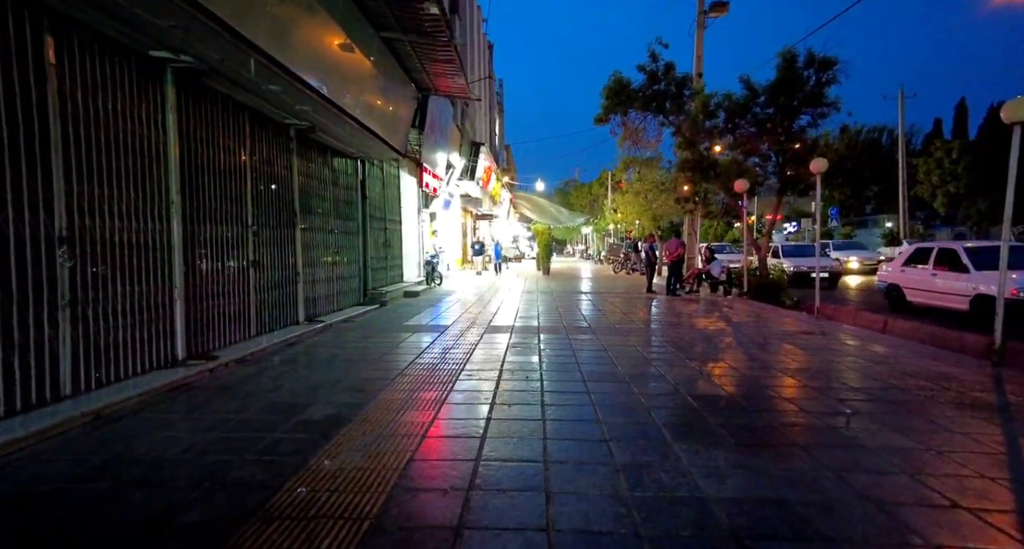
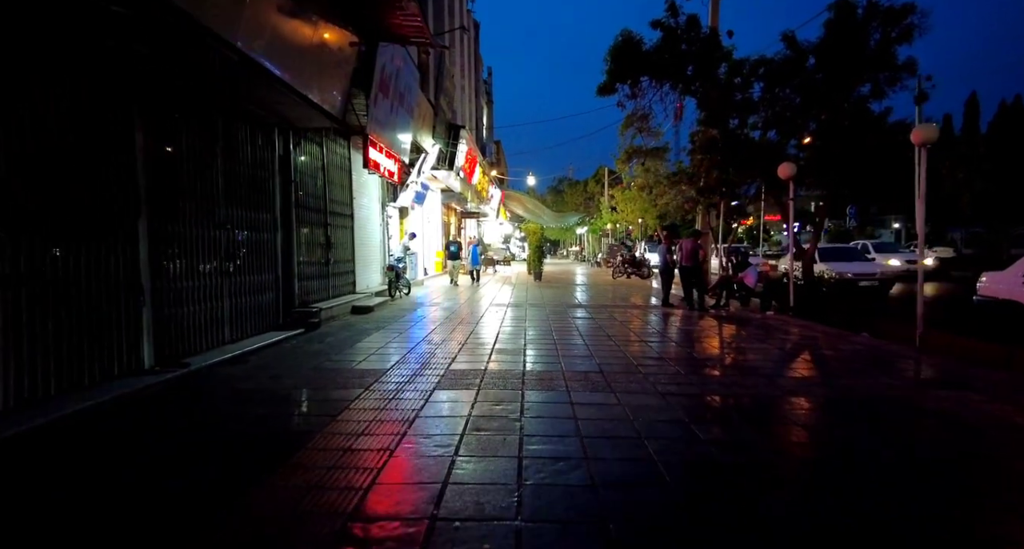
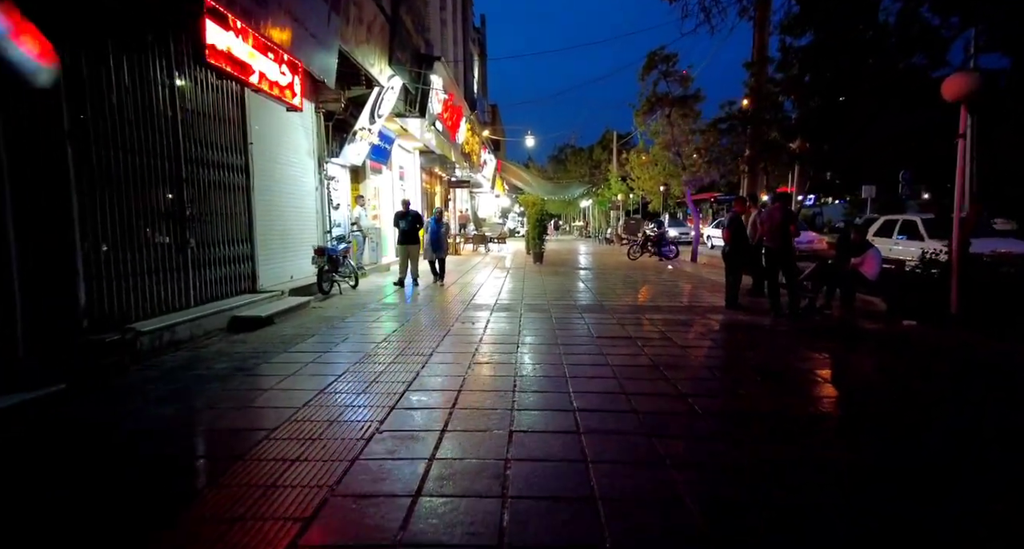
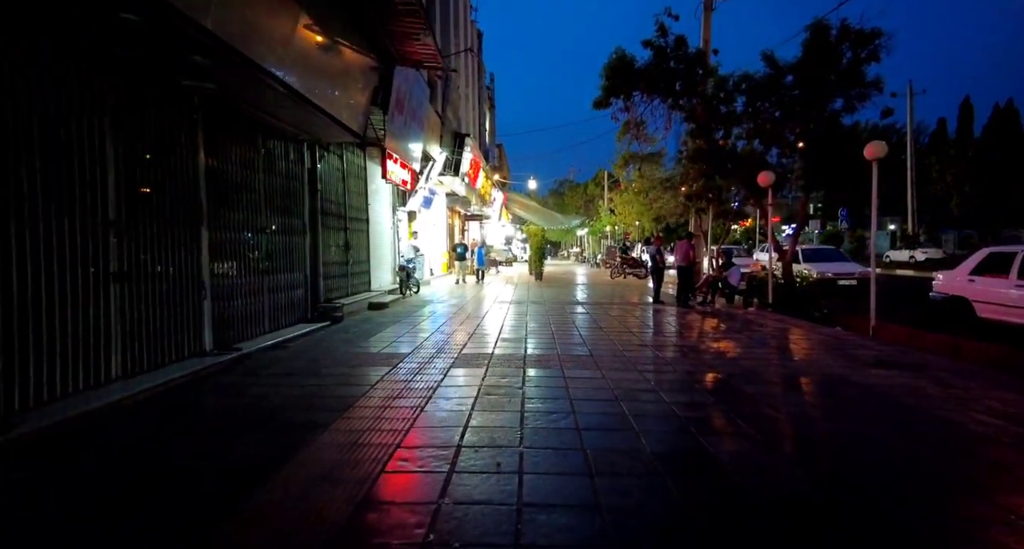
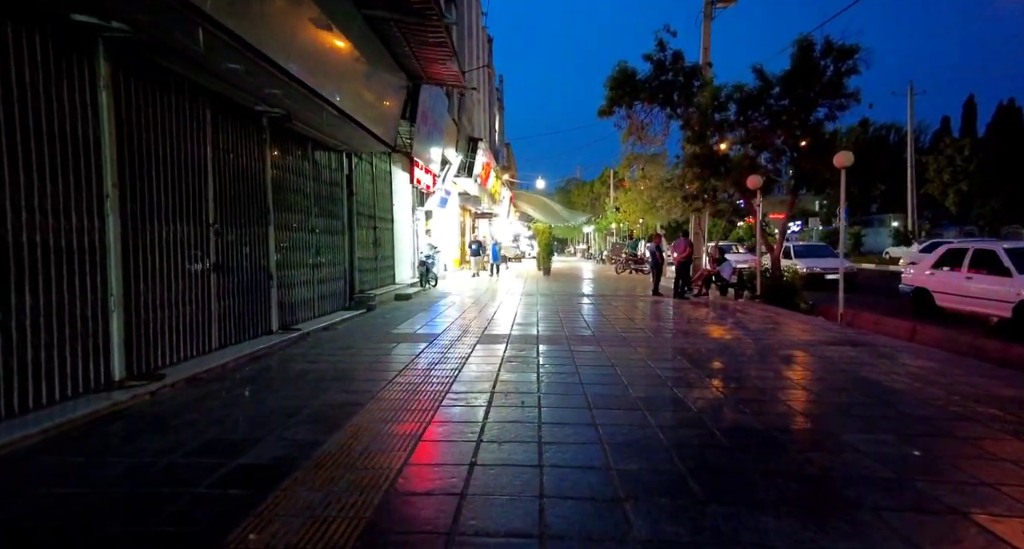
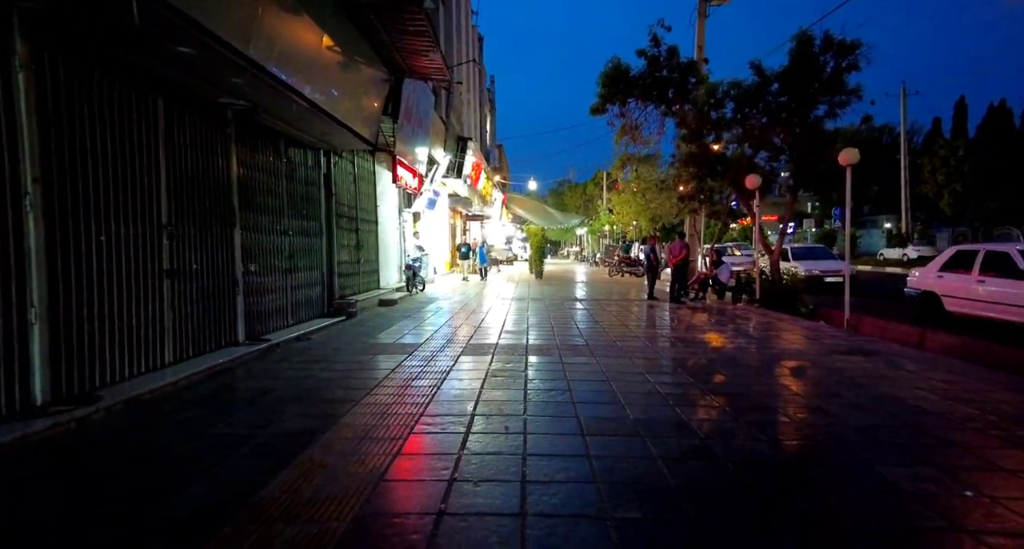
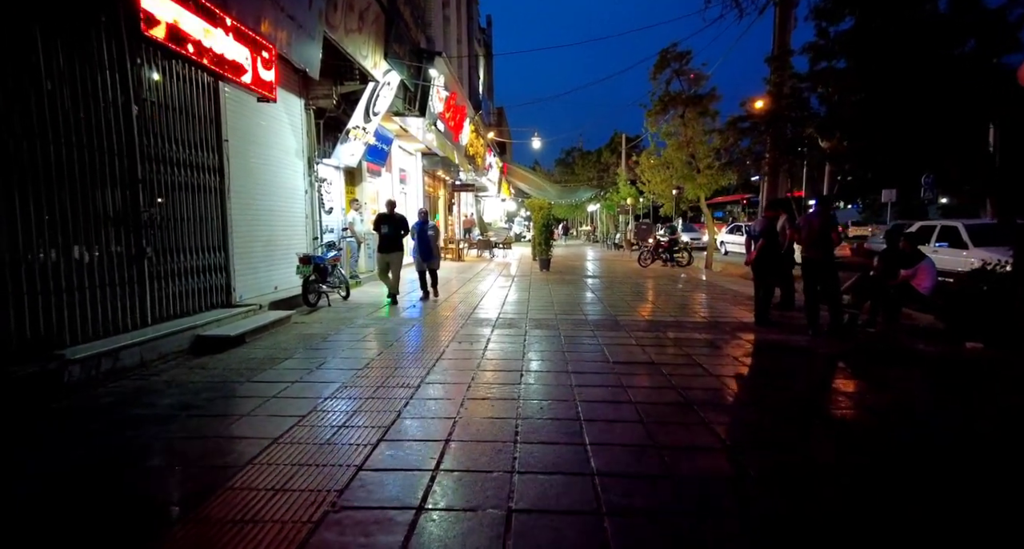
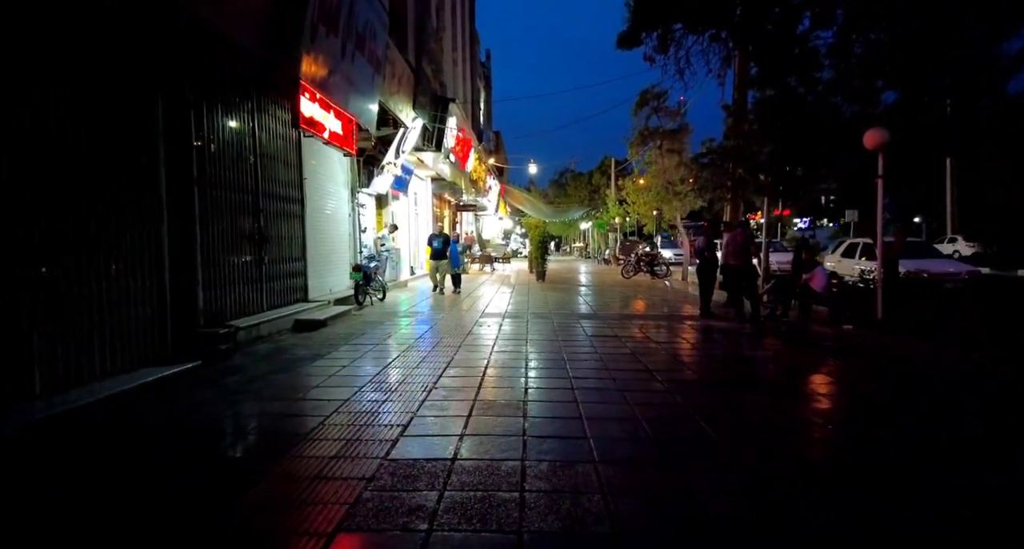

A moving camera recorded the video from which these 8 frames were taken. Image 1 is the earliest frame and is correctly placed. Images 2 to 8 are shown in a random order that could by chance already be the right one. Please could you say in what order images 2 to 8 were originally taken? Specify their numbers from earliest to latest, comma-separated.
5, 6, 4, 2, 8, 3, 7
